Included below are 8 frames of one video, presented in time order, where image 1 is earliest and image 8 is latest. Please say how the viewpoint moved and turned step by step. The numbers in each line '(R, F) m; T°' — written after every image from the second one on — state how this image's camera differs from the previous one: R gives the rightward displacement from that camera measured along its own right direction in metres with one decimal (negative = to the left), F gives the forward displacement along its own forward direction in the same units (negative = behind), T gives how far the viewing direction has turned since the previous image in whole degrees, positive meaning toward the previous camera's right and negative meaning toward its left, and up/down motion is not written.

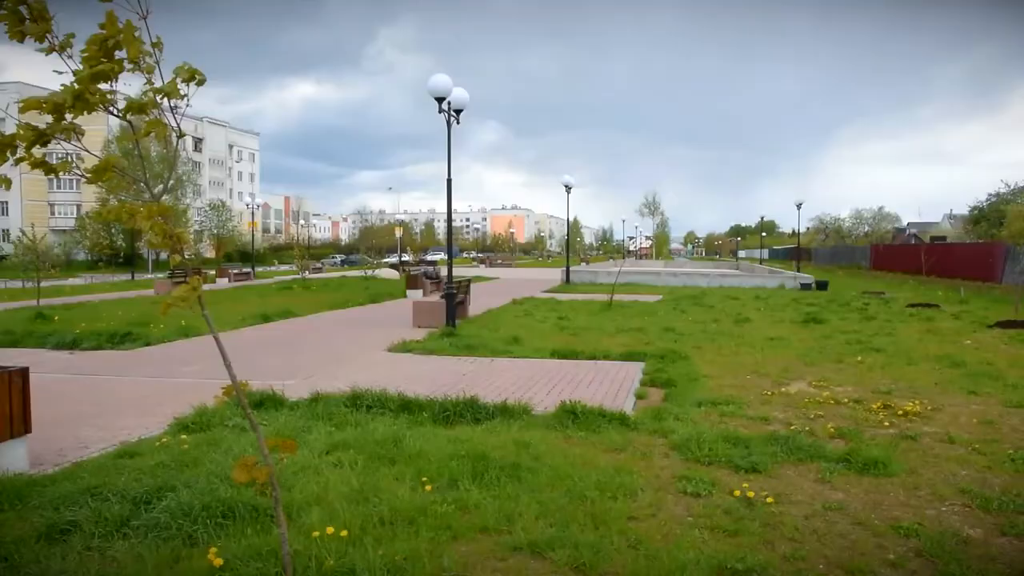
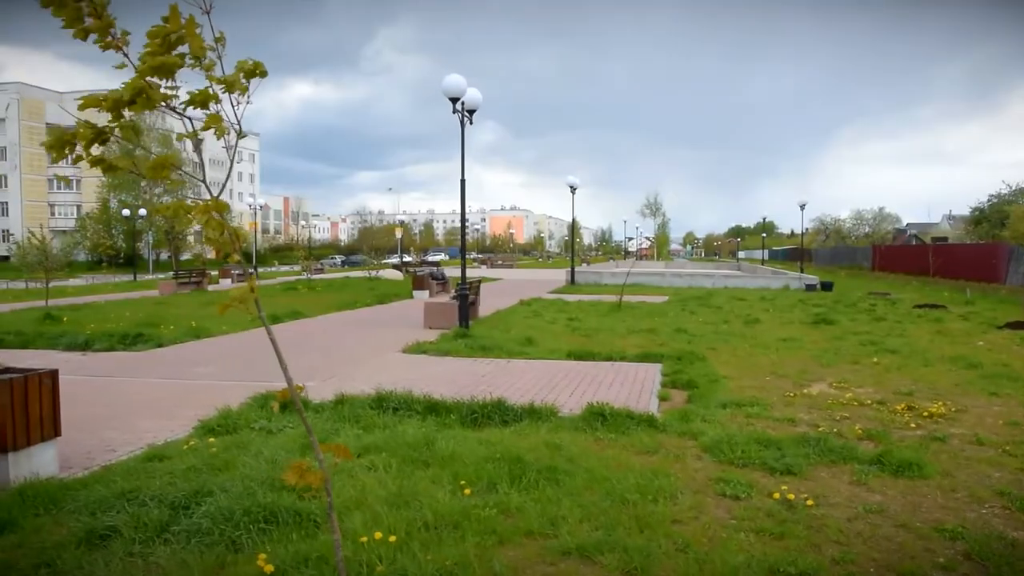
(-0.3, +0.1) m; 0°
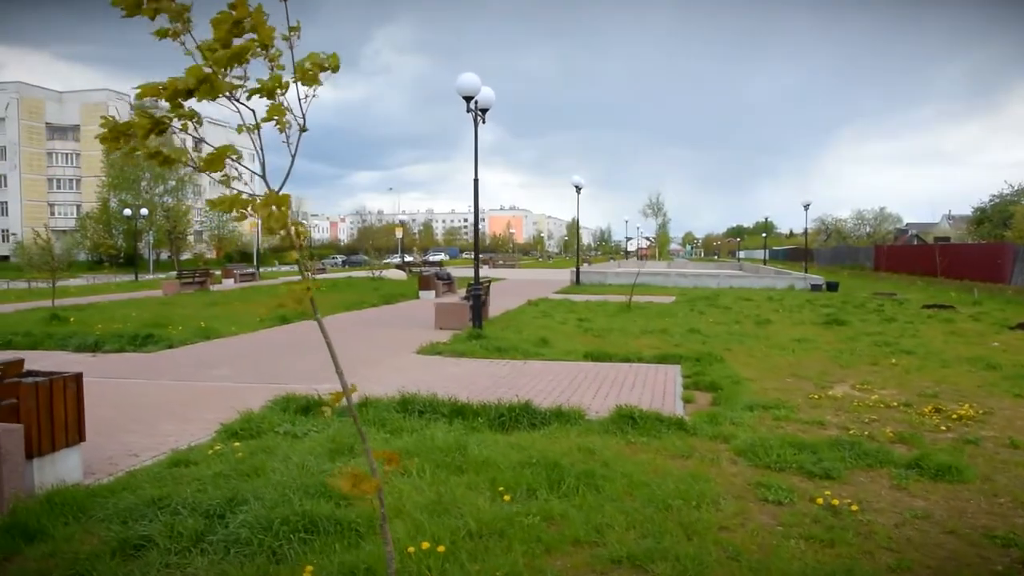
(-0.3, +0.1) m; 0°
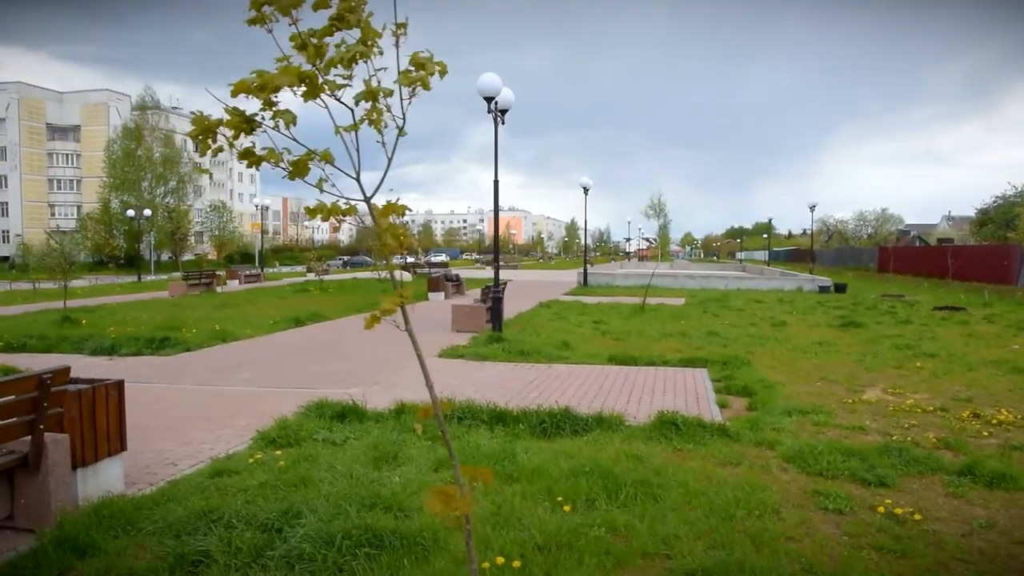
(-0.4, +0.1) m; 0°
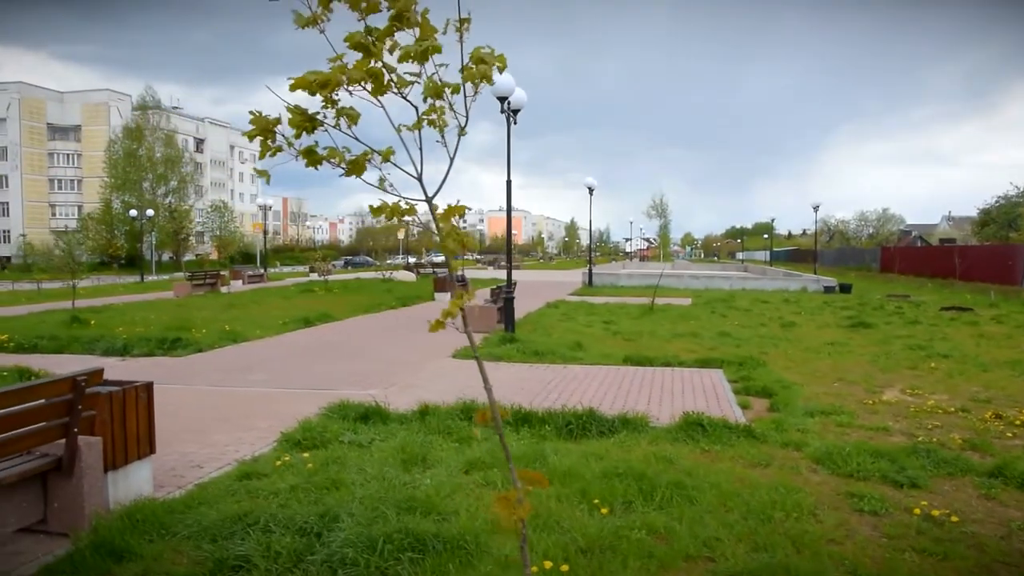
(-0.2, 0.0) m; 0°
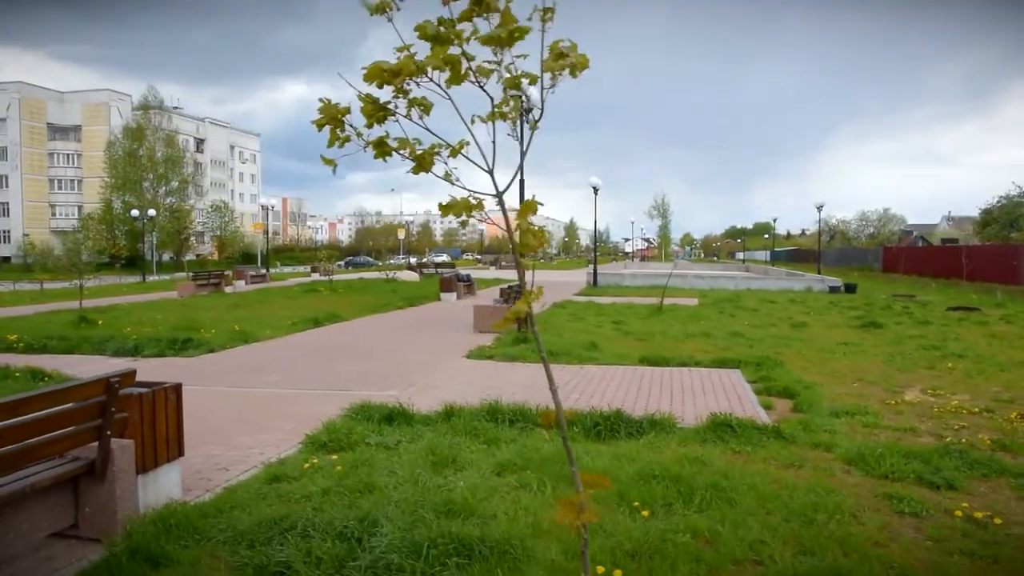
(-0.3, +0.1) m; 0°
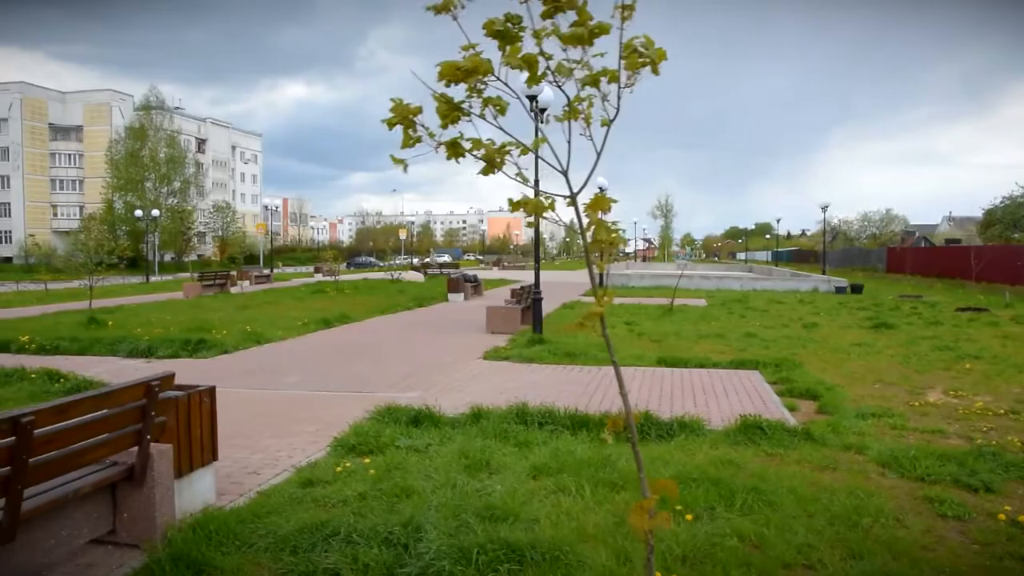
(-0.3, +0.1) m; 0°
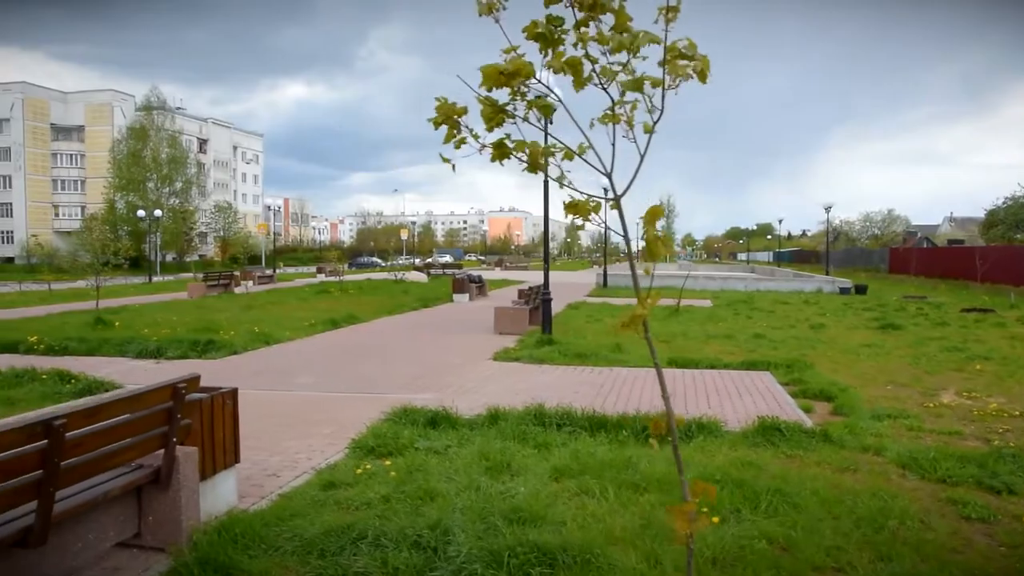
(-0.2, 0.0) m; 0°
